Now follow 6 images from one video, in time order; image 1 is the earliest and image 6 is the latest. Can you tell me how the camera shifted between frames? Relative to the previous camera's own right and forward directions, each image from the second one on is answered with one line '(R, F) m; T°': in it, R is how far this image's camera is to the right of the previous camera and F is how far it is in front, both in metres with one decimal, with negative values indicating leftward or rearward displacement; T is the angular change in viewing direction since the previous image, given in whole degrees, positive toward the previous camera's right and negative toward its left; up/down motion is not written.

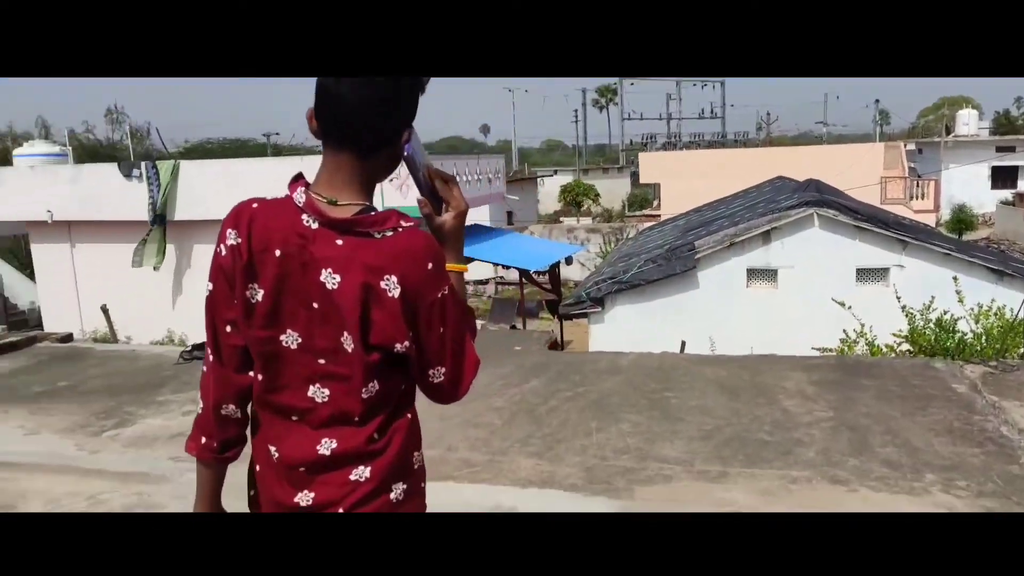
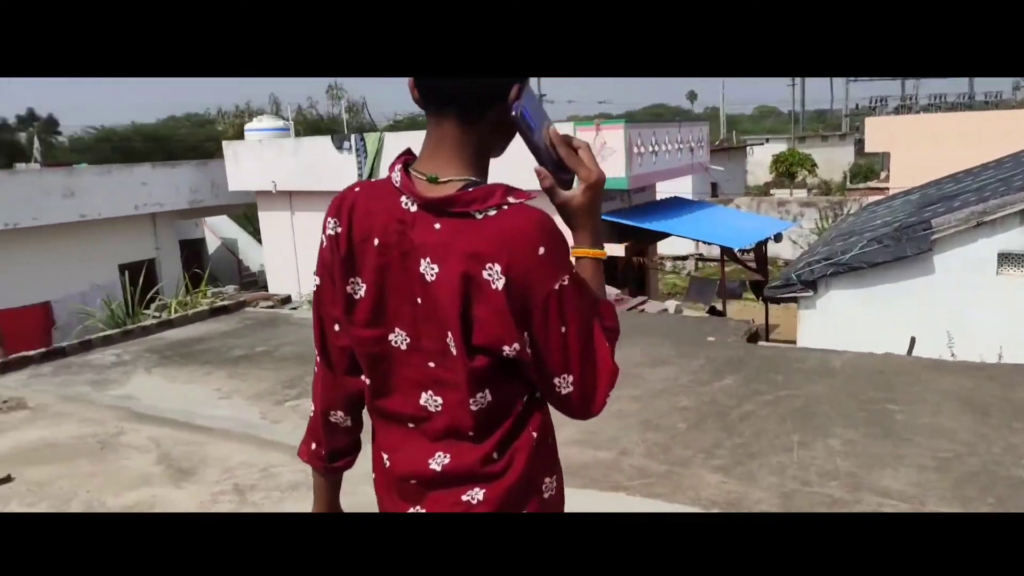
(+0.1, +0.6) m; -15°
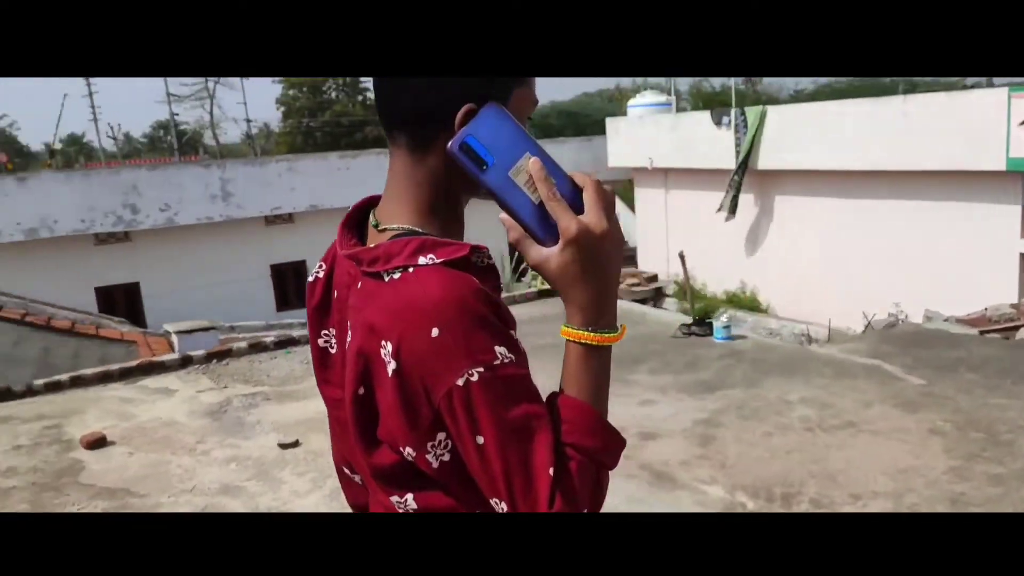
(+0.6, +0.8) m; -29°
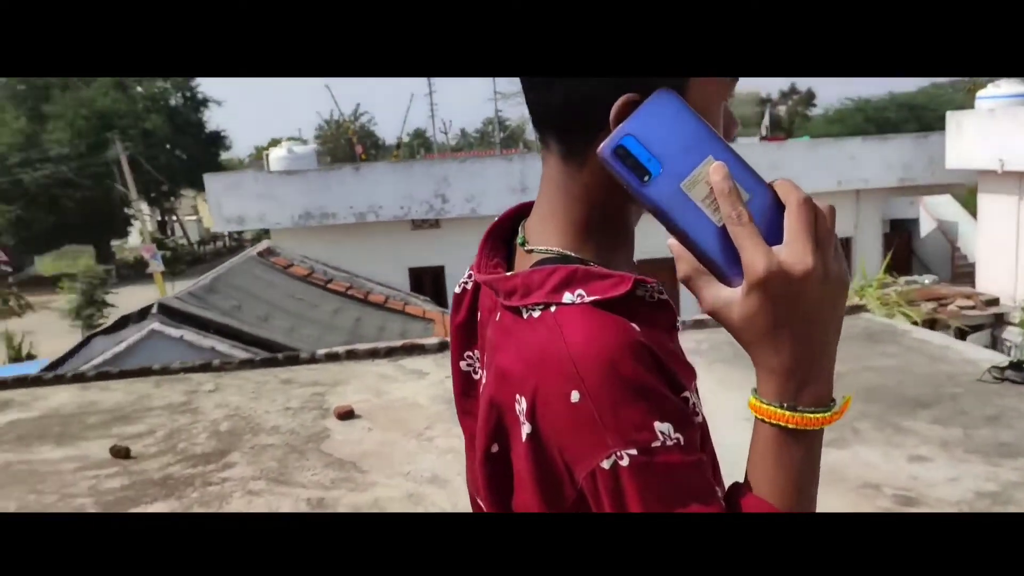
(+0.4, +0.3) m; -23°
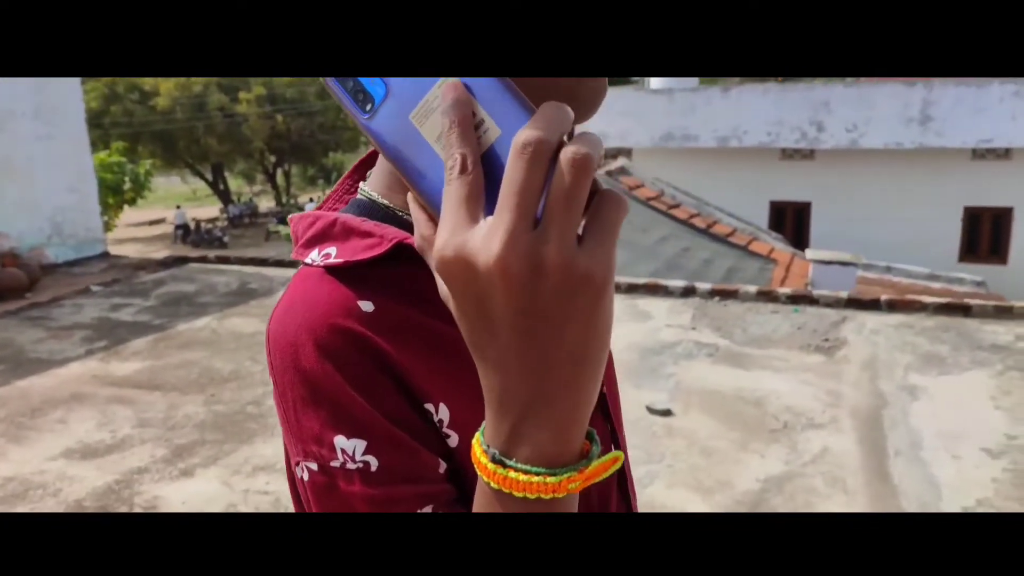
(+1.1, +0.7) m; -28°
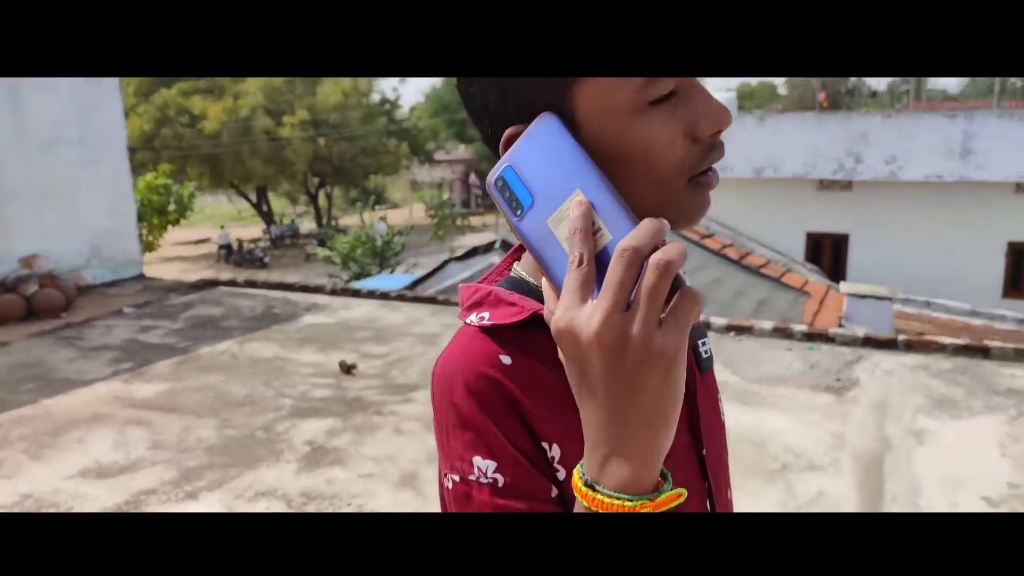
(+0.2, -0.1) m; -3°
